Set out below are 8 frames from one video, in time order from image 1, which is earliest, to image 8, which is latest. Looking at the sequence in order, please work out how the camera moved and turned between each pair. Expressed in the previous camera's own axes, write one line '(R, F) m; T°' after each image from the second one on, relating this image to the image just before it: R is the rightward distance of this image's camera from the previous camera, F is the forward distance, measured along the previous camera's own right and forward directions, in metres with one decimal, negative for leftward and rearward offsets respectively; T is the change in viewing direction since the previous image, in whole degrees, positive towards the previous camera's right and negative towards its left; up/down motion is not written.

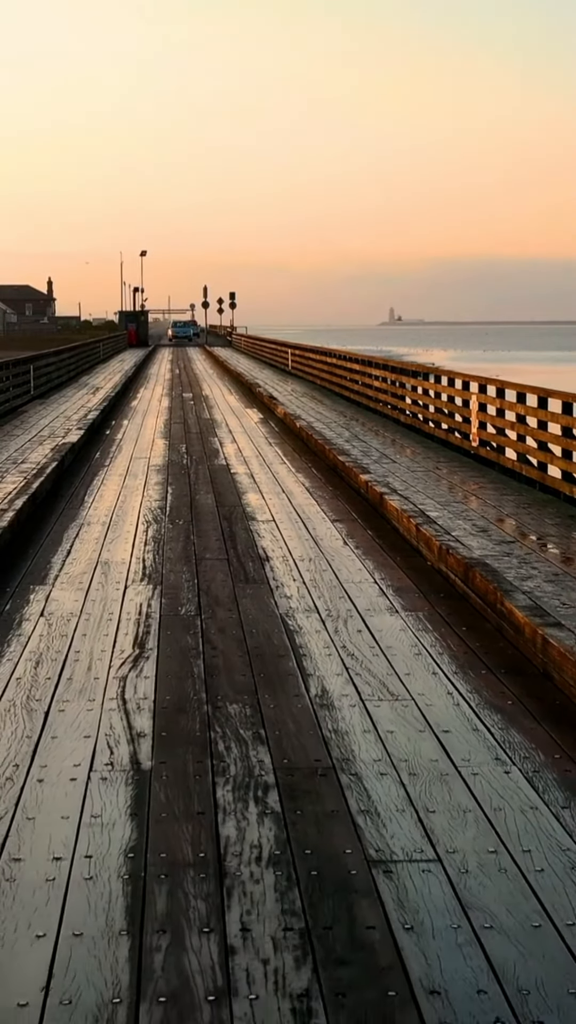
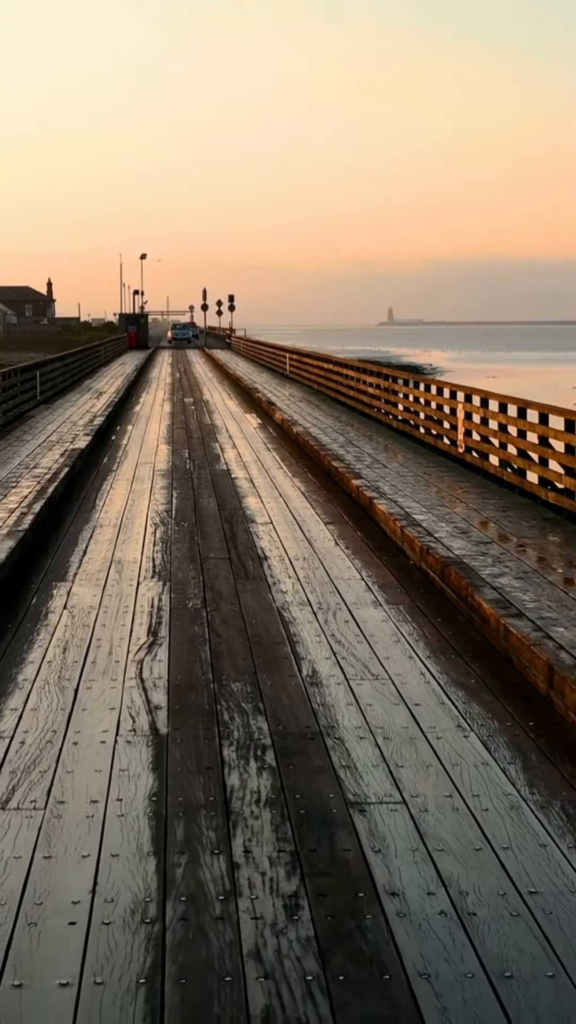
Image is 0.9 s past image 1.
(0.0, -0.6) m; 0°
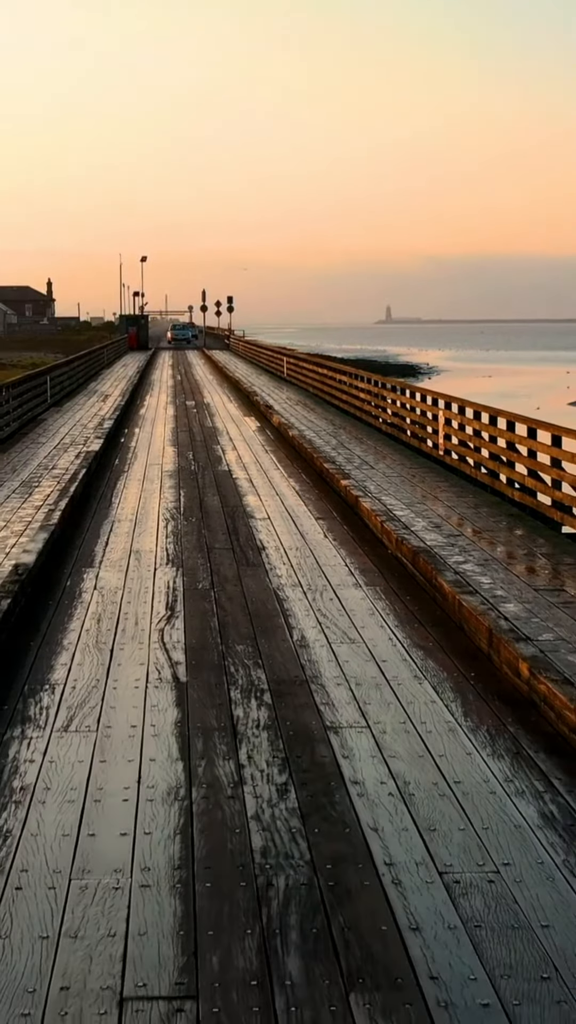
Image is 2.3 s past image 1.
(0.0, -1.0) m; 0°
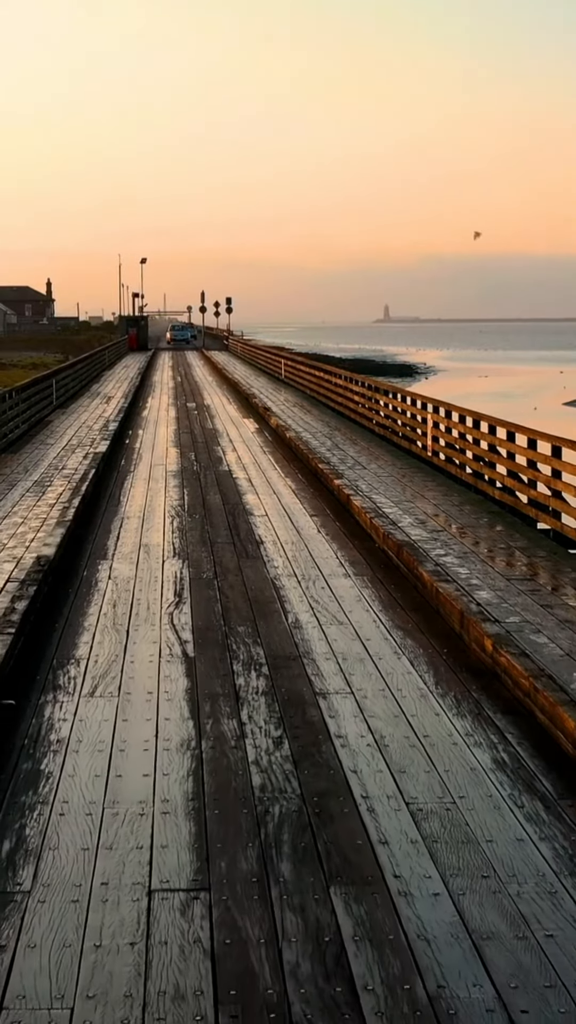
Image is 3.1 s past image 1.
(0.0, -0.7) m; 0°
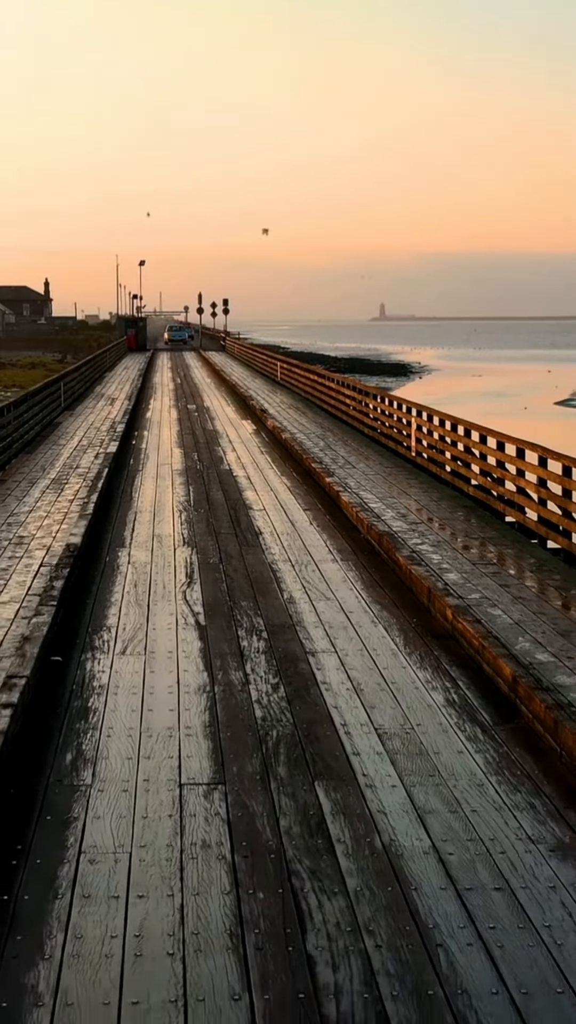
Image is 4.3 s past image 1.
(0.0, -1.1) m; 0°
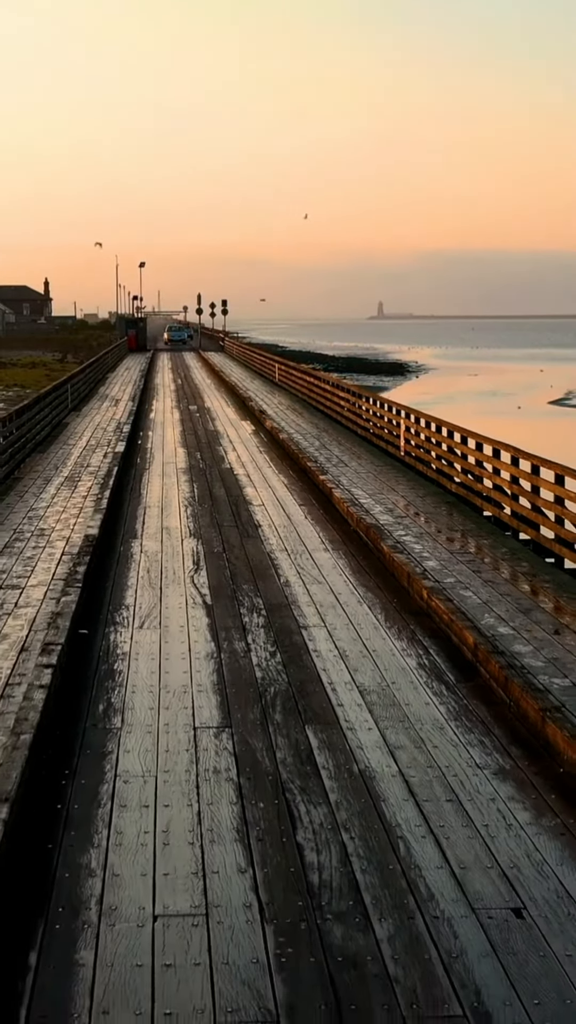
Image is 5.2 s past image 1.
(0.0, -0.9) m; 0°
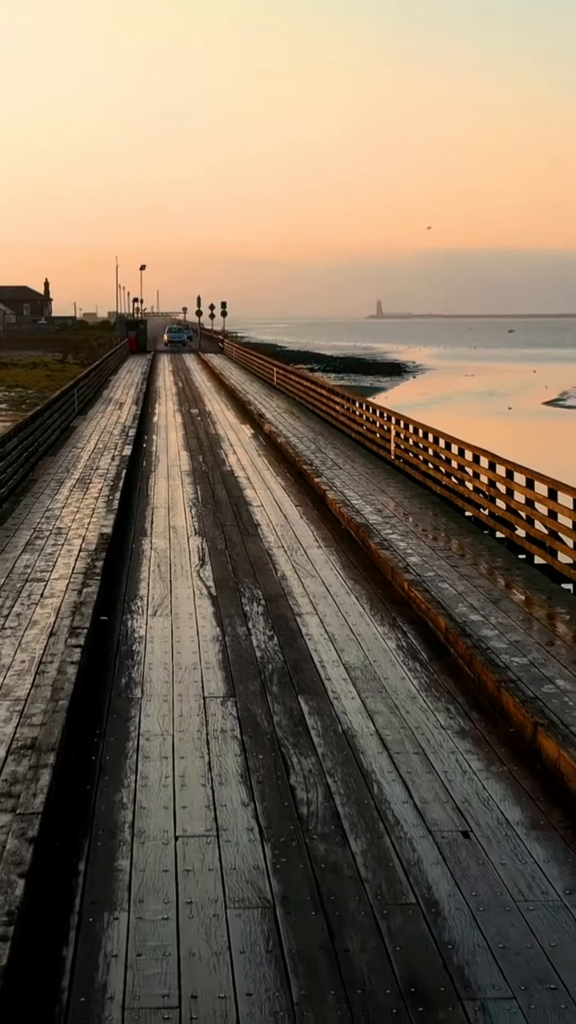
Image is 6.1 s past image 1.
(0.0, -0.9) m; 0°
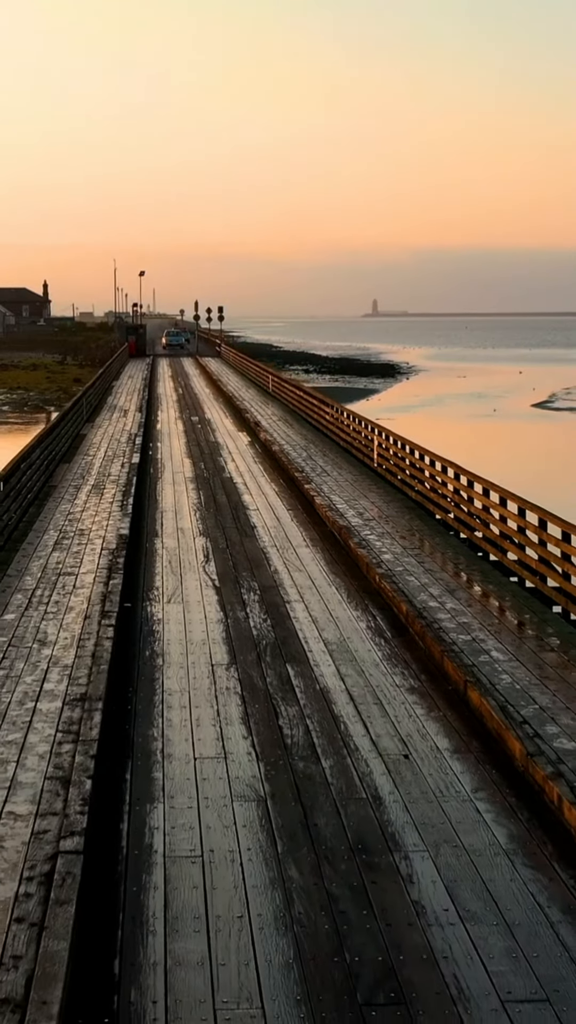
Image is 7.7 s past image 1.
(0.0, -1.6) m; 0°
